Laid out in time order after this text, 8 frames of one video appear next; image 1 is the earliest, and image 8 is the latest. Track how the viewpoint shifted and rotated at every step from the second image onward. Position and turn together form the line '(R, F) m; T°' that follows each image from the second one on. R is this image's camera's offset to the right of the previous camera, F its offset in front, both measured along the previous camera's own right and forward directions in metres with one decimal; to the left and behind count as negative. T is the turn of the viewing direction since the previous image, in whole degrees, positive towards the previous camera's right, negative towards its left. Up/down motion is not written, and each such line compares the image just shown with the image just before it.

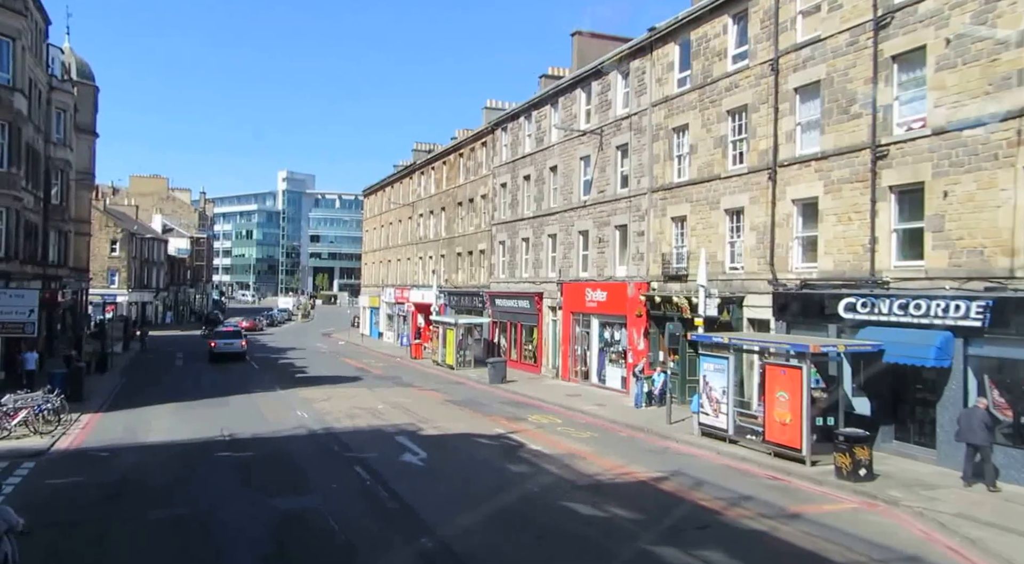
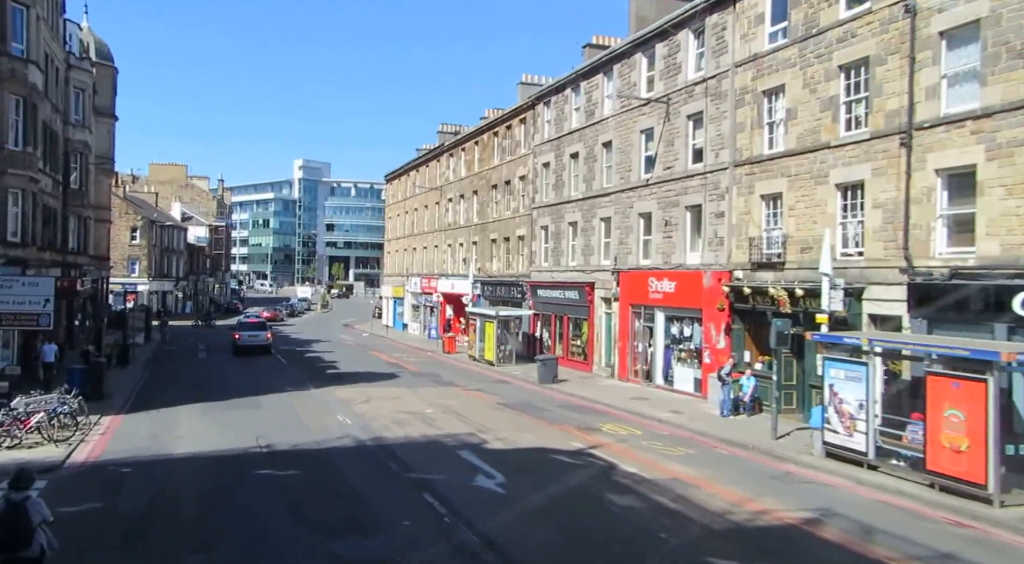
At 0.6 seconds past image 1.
(-1.3, +3.1) m; -1°
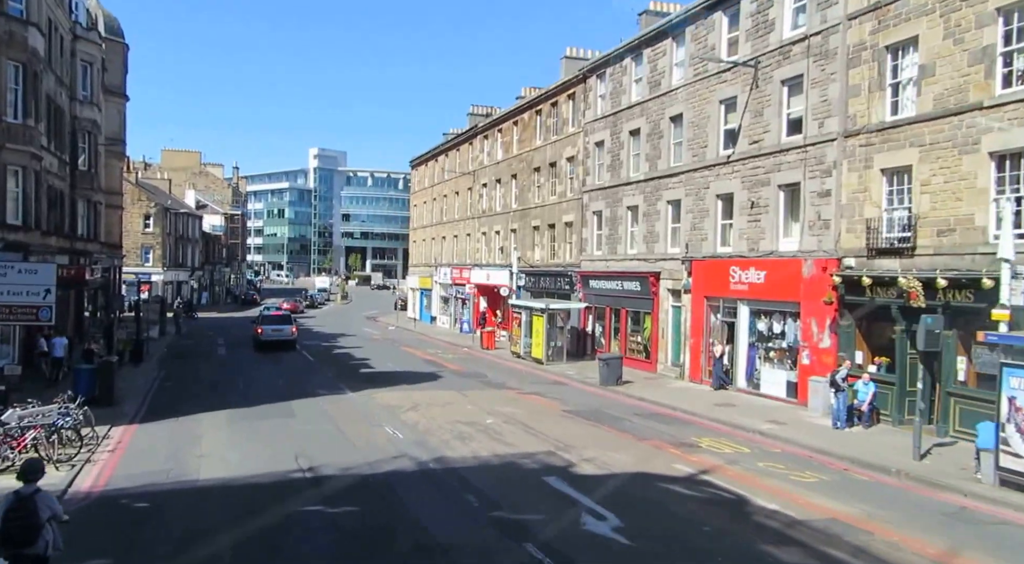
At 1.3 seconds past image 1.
(-1.5, +2.9) m; -1°
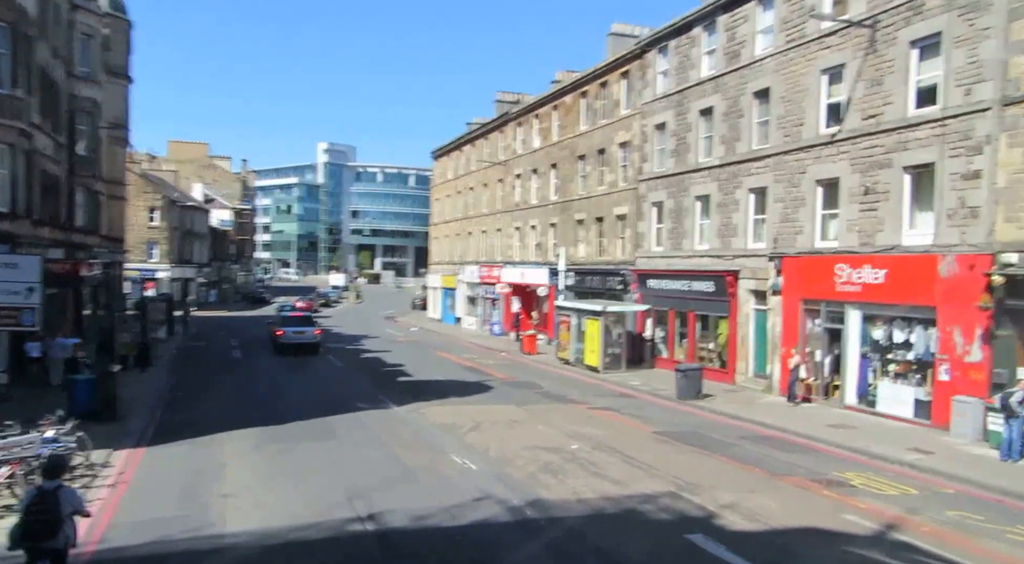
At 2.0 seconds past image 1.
(-1.7, +3.2) m; 0°
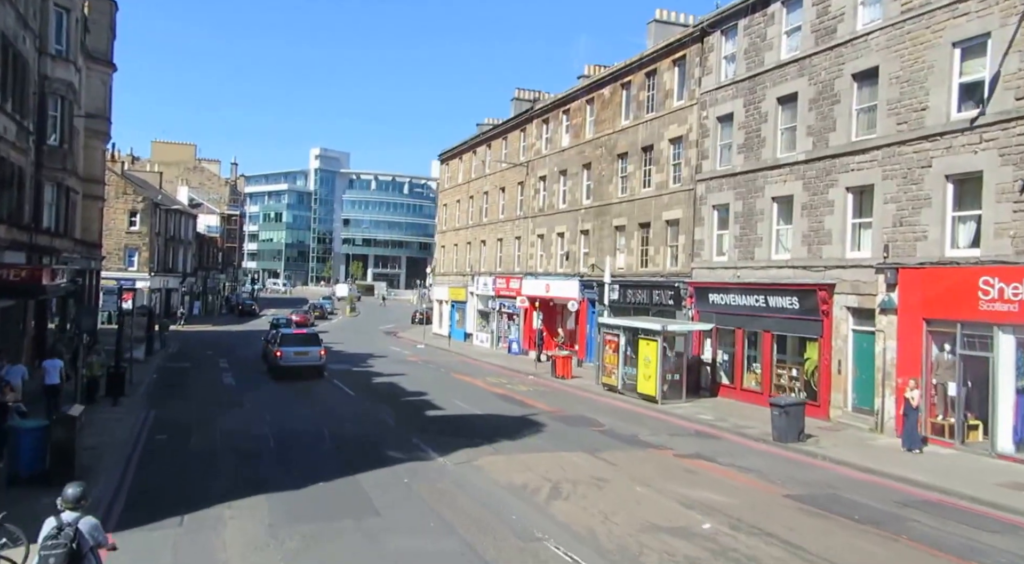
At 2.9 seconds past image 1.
(-1.7, +3.8) m; +1°
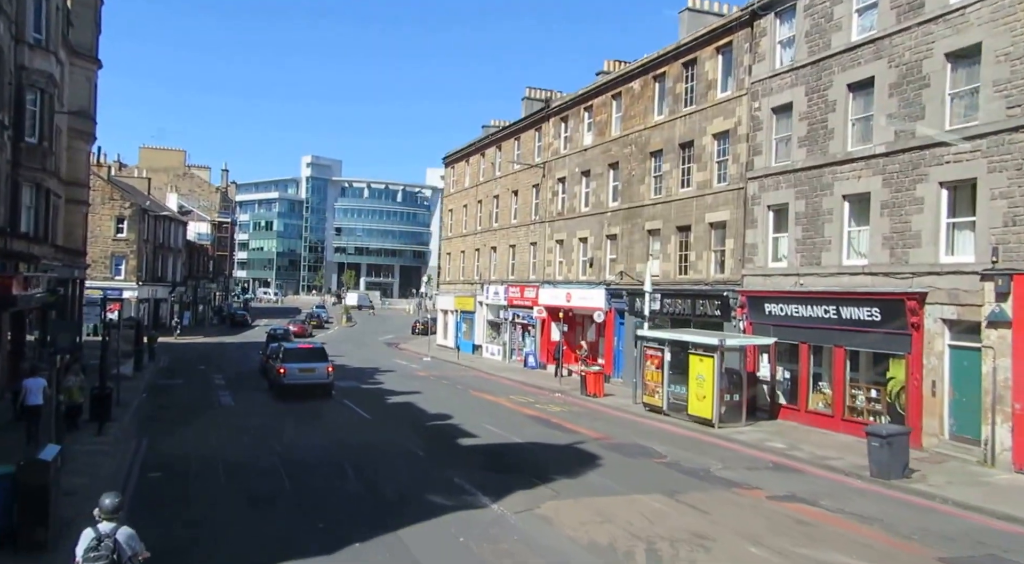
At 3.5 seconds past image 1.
(-1.2, +2.5) m; +1°
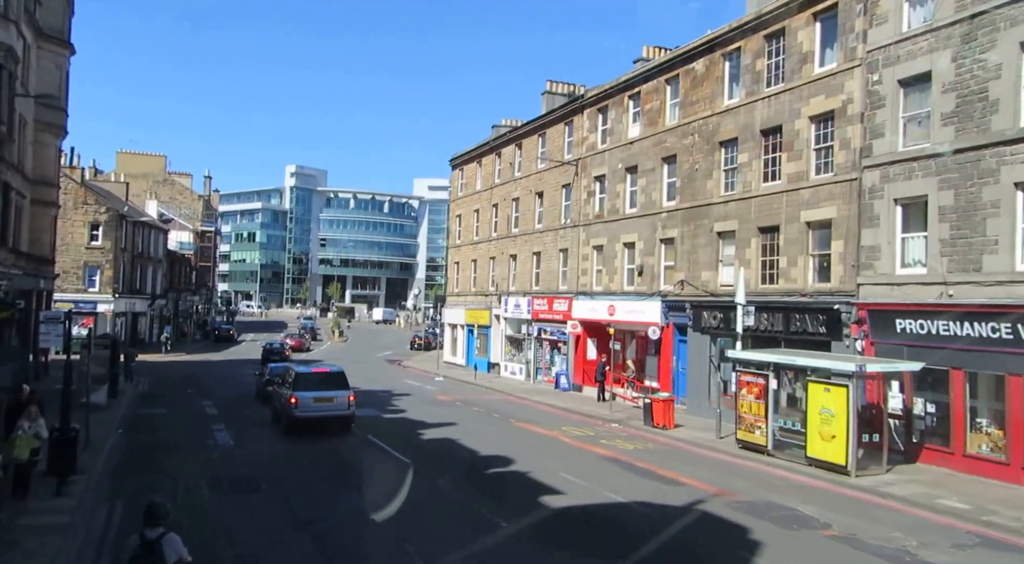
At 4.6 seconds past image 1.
(-2.1, +4.3) m; +1°
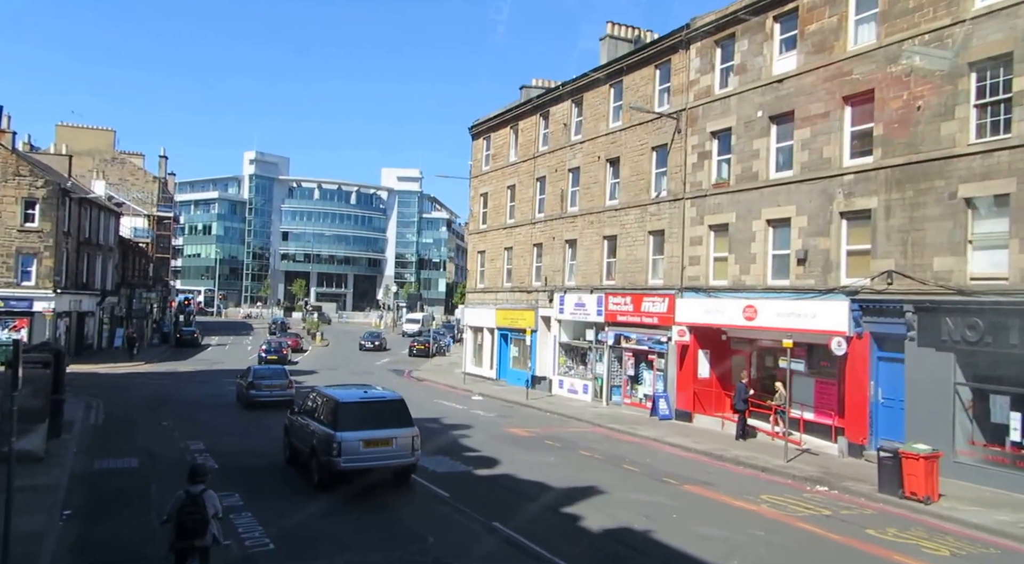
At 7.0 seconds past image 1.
(-4.0, +8.7) m; +3°
